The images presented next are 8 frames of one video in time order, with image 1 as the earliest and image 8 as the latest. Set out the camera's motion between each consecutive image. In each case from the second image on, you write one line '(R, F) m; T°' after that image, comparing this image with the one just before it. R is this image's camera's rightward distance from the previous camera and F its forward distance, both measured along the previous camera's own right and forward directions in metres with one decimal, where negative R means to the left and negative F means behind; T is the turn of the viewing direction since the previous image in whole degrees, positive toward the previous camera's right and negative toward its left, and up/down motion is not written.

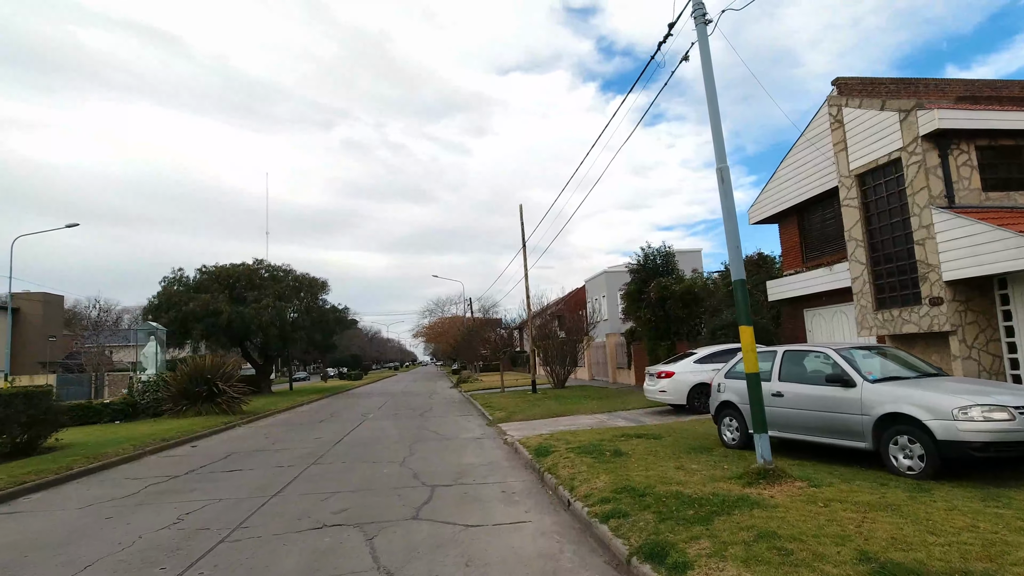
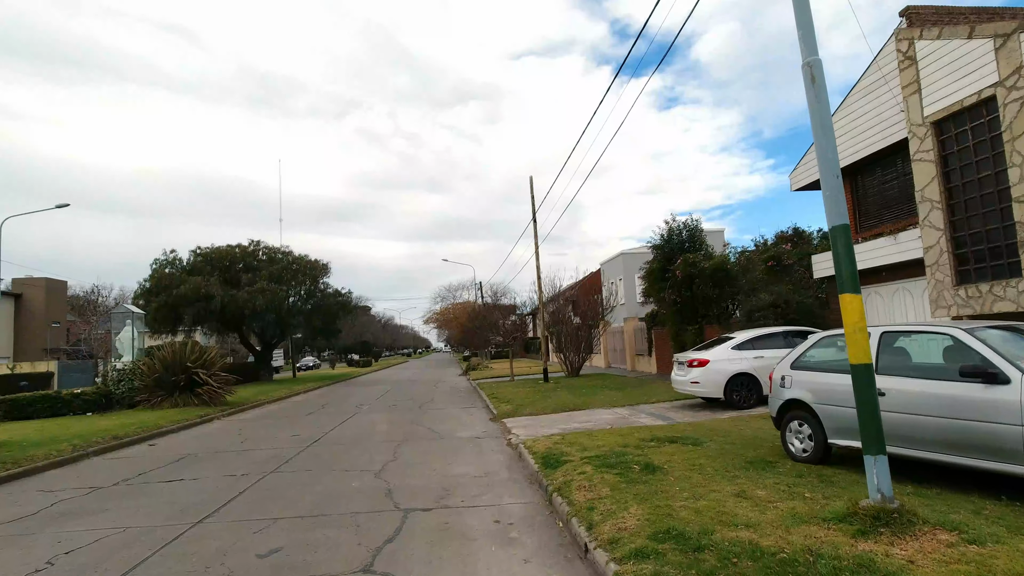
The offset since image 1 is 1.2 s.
(+0.2, +2.0) m; -1°
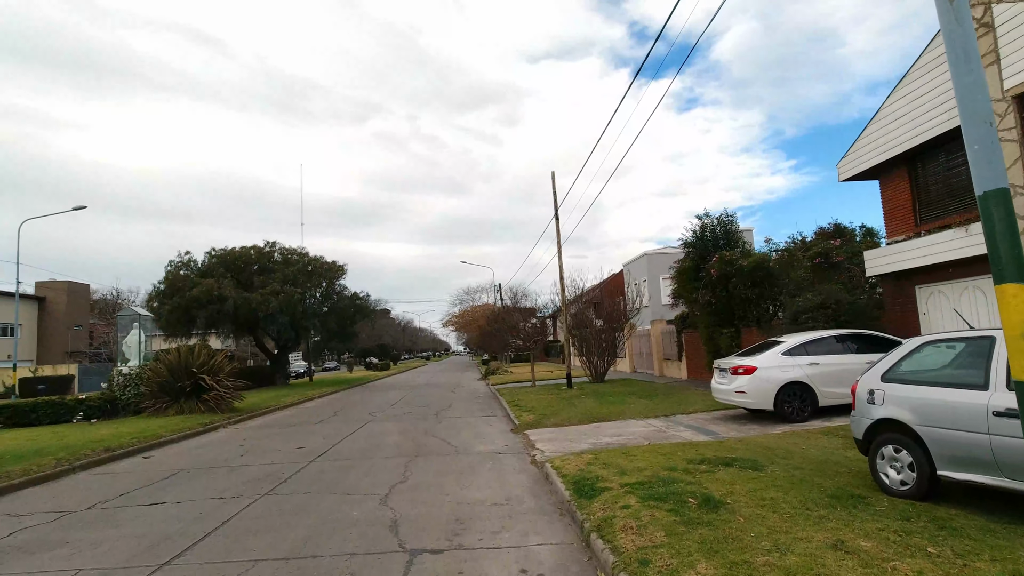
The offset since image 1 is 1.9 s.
(-0.1, +1.1) m; -2°
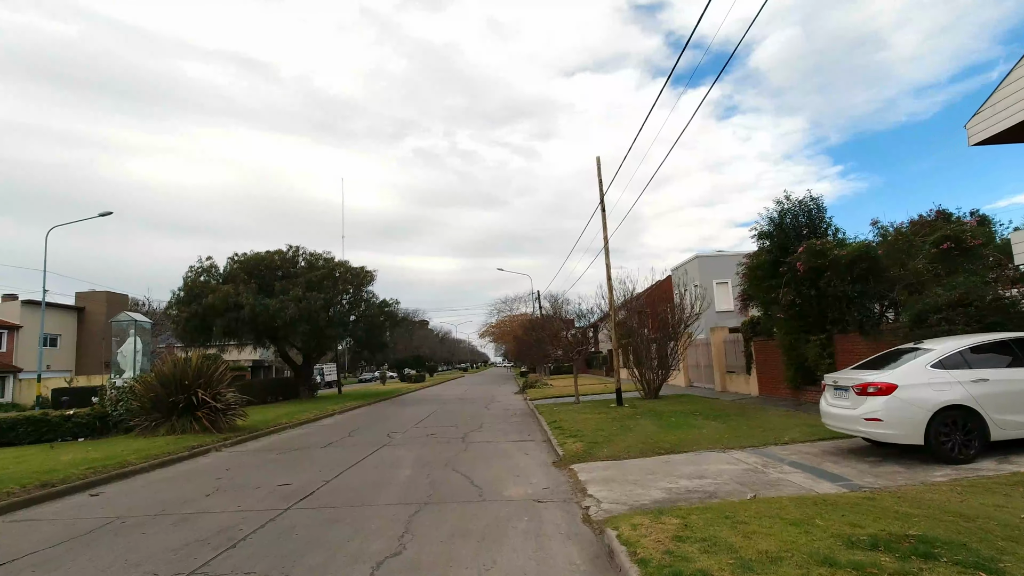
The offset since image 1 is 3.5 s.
(0.0, +2.6) m; -4°
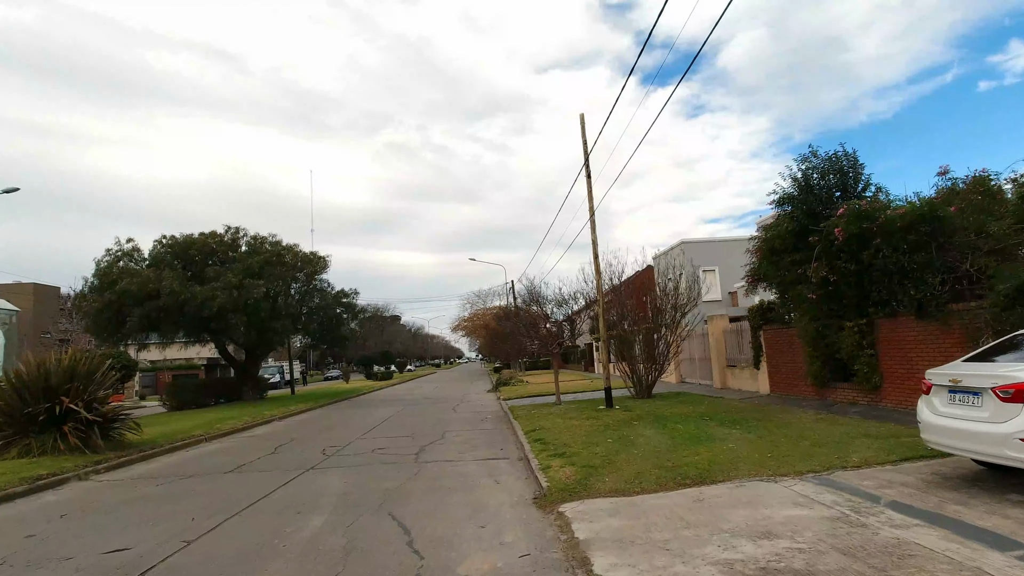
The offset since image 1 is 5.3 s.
(+0.2, +3.0) m; +3°
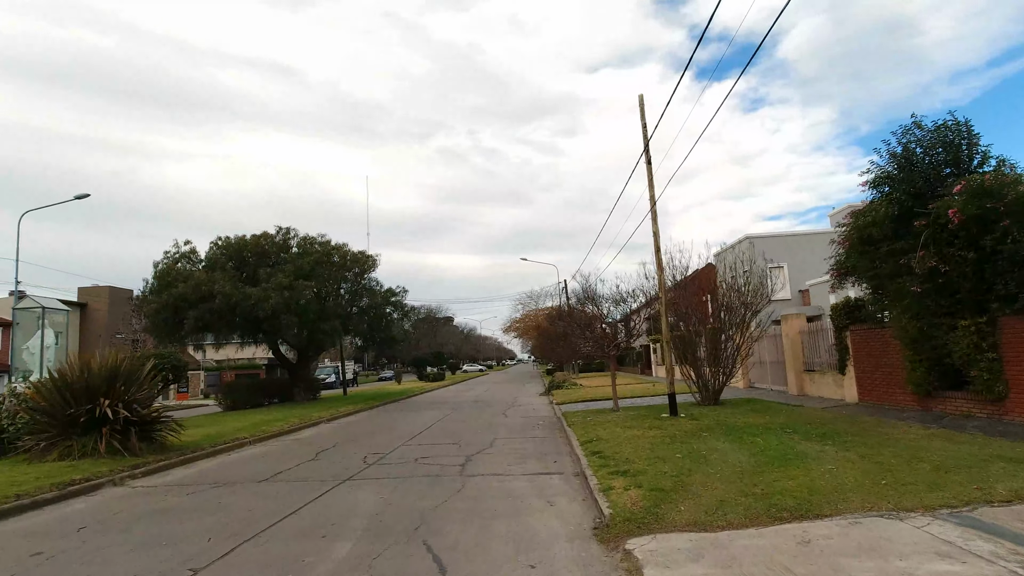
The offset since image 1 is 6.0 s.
(0.0, +1.0) m; -5°
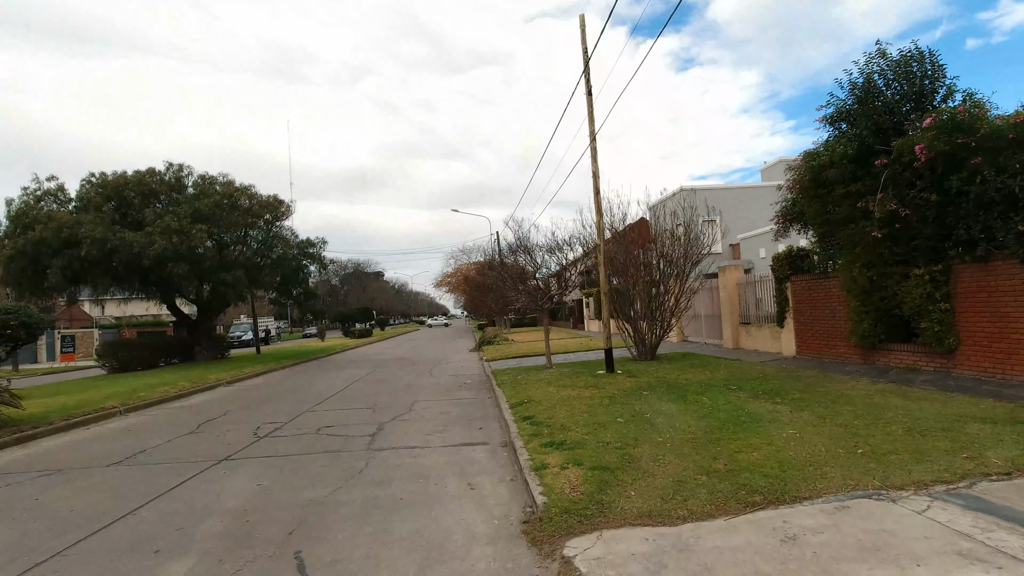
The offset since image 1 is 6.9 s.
(+0.2, +1.5) m; +7°
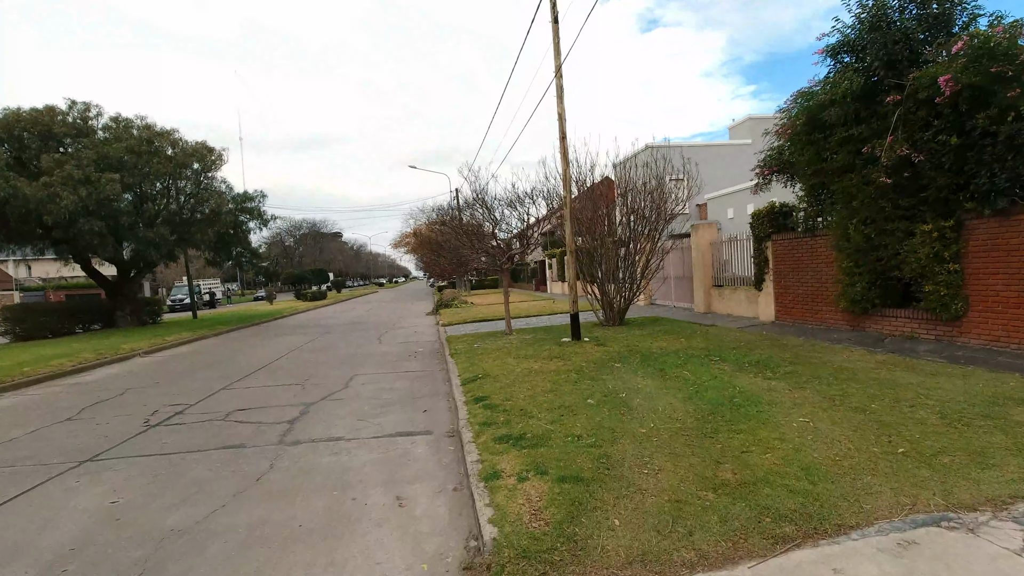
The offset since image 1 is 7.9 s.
(+0.2, +1.5) m; +4°
